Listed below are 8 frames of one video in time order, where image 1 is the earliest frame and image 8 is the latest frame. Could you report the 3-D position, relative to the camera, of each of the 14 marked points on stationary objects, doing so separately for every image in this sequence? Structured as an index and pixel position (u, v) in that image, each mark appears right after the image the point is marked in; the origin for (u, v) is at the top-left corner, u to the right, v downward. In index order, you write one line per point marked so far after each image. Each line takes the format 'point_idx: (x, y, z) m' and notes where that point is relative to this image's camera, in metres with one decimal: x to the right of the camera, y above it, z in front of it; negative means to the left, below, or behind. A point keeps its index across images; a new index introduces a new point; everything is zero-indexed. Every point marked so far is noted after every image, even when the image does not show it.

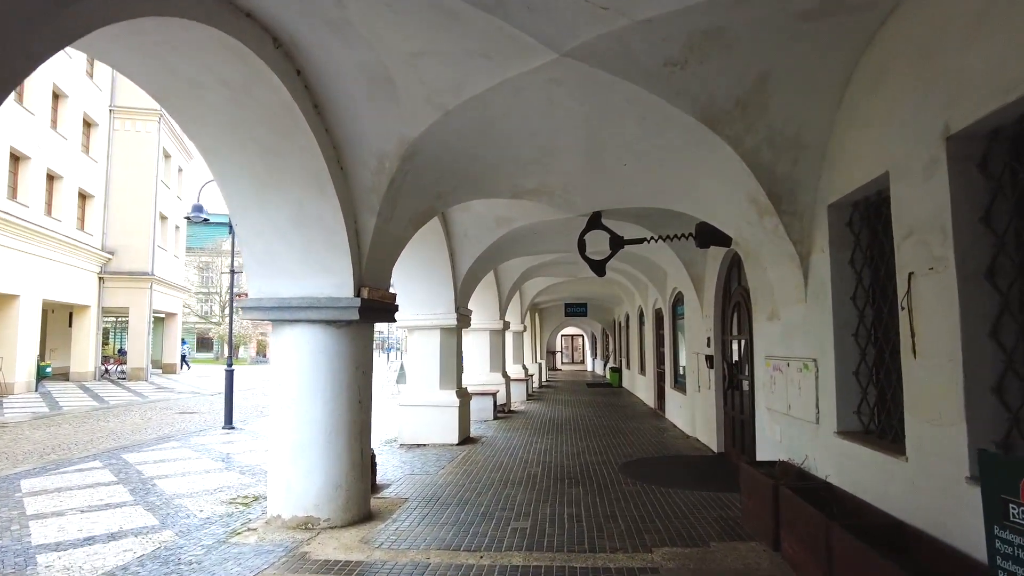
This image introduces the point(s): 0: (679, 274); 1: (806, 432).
0: (+2.4, +0.2, +9.3) m
1: (+2.2, -1.1, +4.8) m
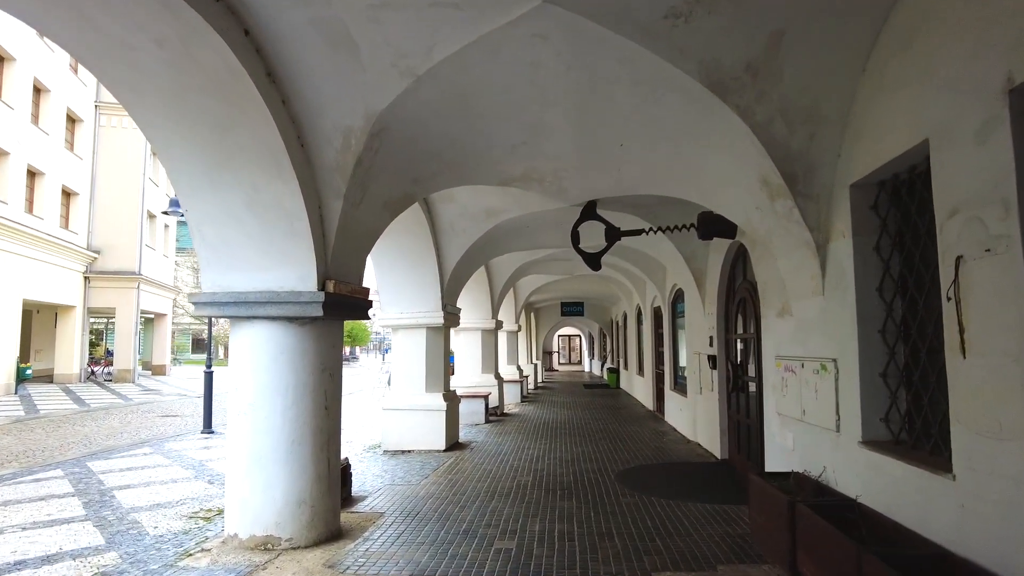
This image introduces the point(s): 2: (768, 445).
0: (+2.3, +0.3, +8.8) m
1: (+2.1, -1.0, +4.3) m
2: (+2.2, -1.3, +5.6) m
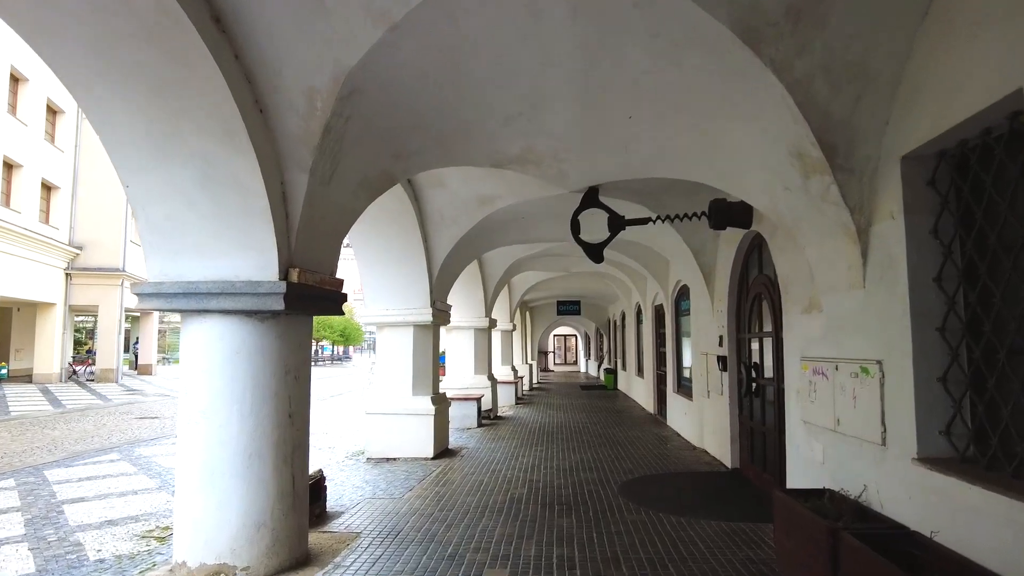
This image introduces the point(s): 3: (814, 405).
0: (+2.2, +0.3, +8.2) m
1: (+2.0, -1.0, +3.7) m
2: (+2.1, -1.3, +5.0) m
3: (+2.1, -0.8, +4.4) m
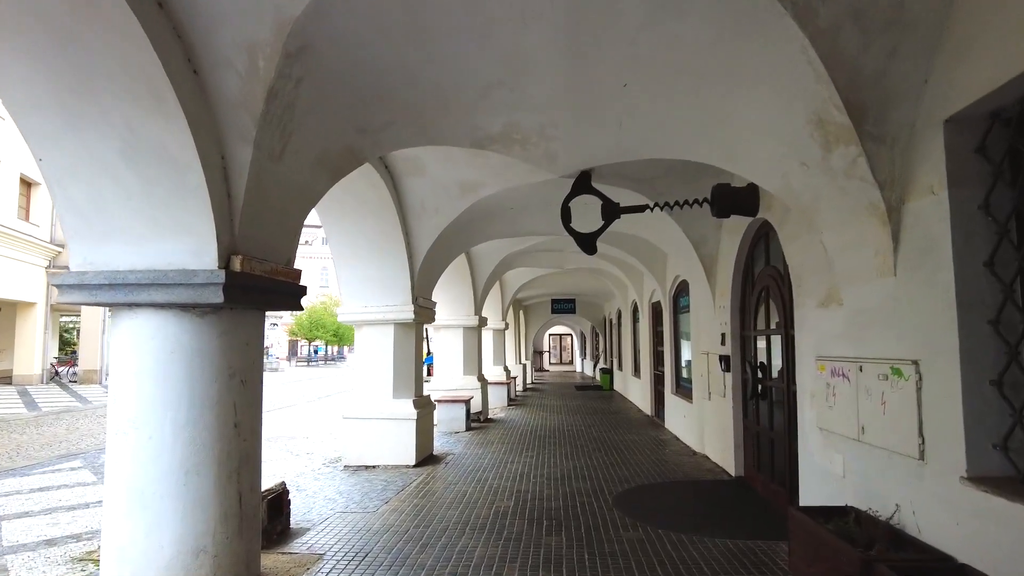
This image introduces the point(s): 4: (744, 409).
0: (+2.1, +0.4, +7.7) m
1: (+1.9, -0.9, +3.2) m
2: (+2.0, -1.2, +4.5) m
3: (+1.9, -0.7, +3.9) m
4: (+2.3, -1.2, +6.4) m
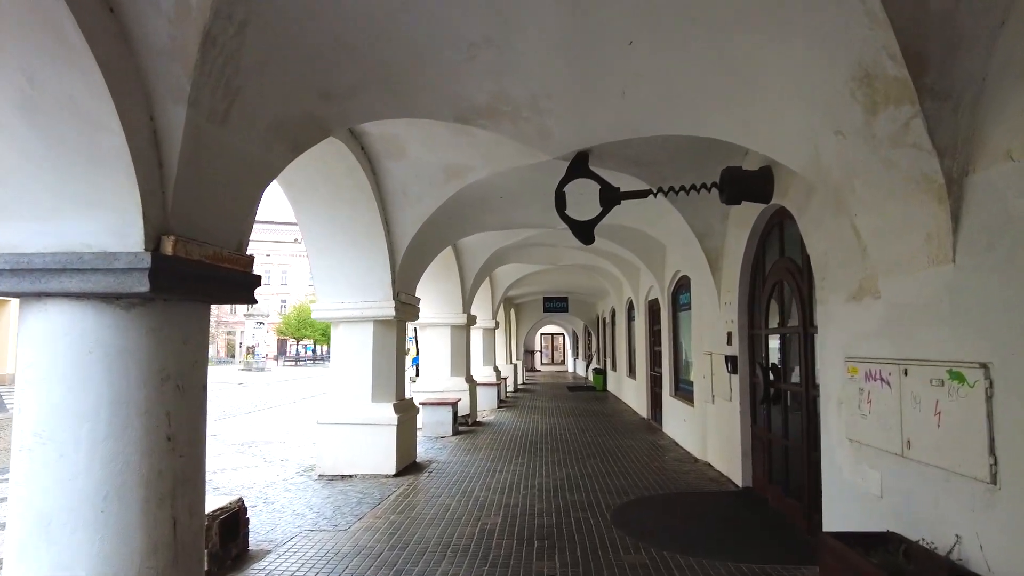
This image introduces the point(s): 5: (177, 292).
0: (+1.9, +0.4, +7.2) m
1: (+1.8, -0.9, +2.7) m
2: (+1.9, -1.2, +4.0) m
3: (+1.9, -0.7, +3.4) m
4: (+2.2, -1.1, +5.9) m
5: (-1.5, 0.0, +2.9) m
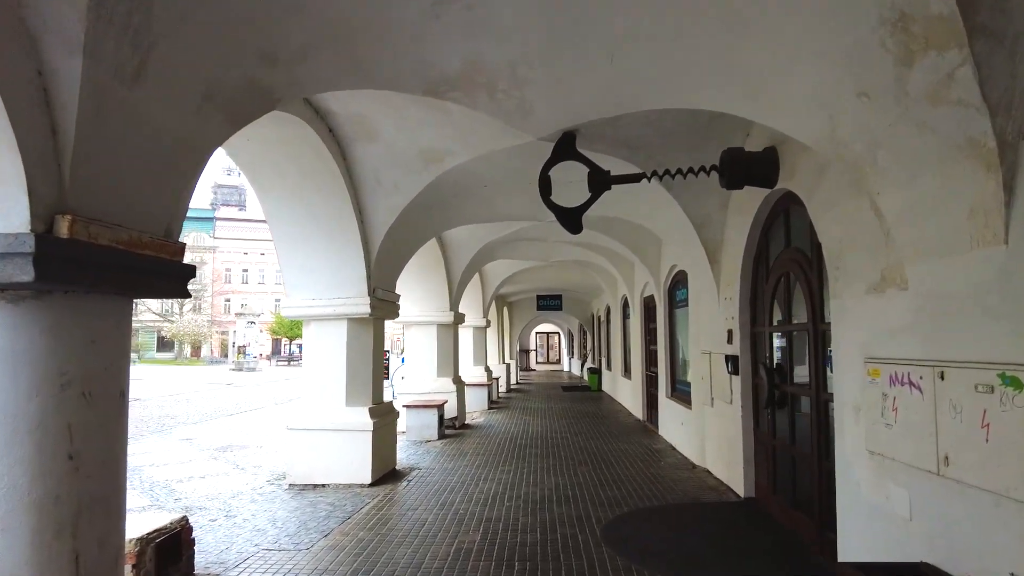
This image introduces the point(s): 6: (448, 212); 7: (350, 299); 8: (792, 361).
0: (+1.8, +0.5, +6.7) m
1: (+1.7, -0.8, +2.3) m
2: (+1.8, -1.1, +3.5) m
3: (+1.7, -0.6, +3.0) m
4: (+2.0, -1.1, +5.4) m
5: (-1.6, 0.0, +2.4) m
6: (-0.7, +0.8, +7.0) m
7: (-1.5, -0.1, +6.2) m
8: (+2.0, -0.5, +4.7) m
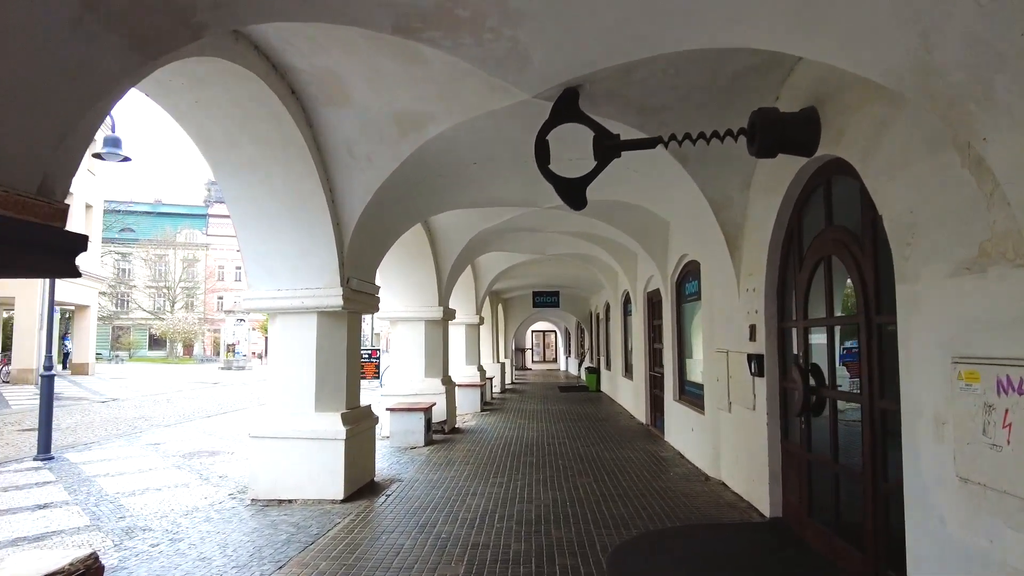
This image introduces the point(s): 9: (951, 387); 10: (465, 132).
0: (+1.7, +0.6, +6.0) m
1: (+1.7, -0.7, +1.5) m
2: (+1.7, -1.1, +2.8) m
3: (+1.7, -0.6, +2.2) m
4: (+2.0, -1.0, +4.7) m
5: (-1.7, +0.1, +1.7) m
6: (-0.8, +0.9, +6.2) m
7: (-1.6, 0.0, +5.5) m
8: (+1.9, -0.4, +3.9) m
9: (+1.7, -0.4, +2.5) m
10: (-0.3, +1.2, +4.8) m
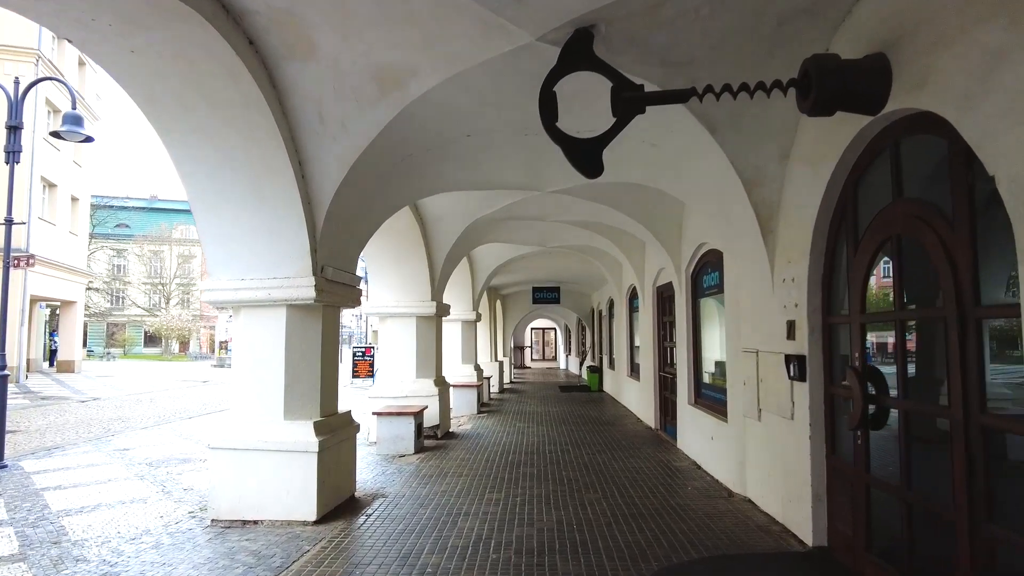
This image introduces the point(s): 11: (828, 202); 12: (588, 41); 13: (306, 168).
0: (+1.7, +0.6, +5.3) m
1: (+1.7, -0.7, +0.8) m
2: (+1.7, -1.0, +2.1) m
3: (+1.7, -0.5, +1.5) m
4: (+2.0, -0.9, +4.0) m
5: (-1.7, +0.2, +0.9) m
6: (-0.8, +1.0, +5.5) m
7: (-1.6, +0.1, +4.7) m
8: (+1.9, -0.4, +3.2) m
9: (+1.7, -0.3, +1.8) m
10: (-0.3, +1.2, +4.0) m
11: (+1.9, +0.5, +3.9) m
12: (+0.4, +1.2, +3.2) m
13: (-1.4, +0.8, +4.5) m
